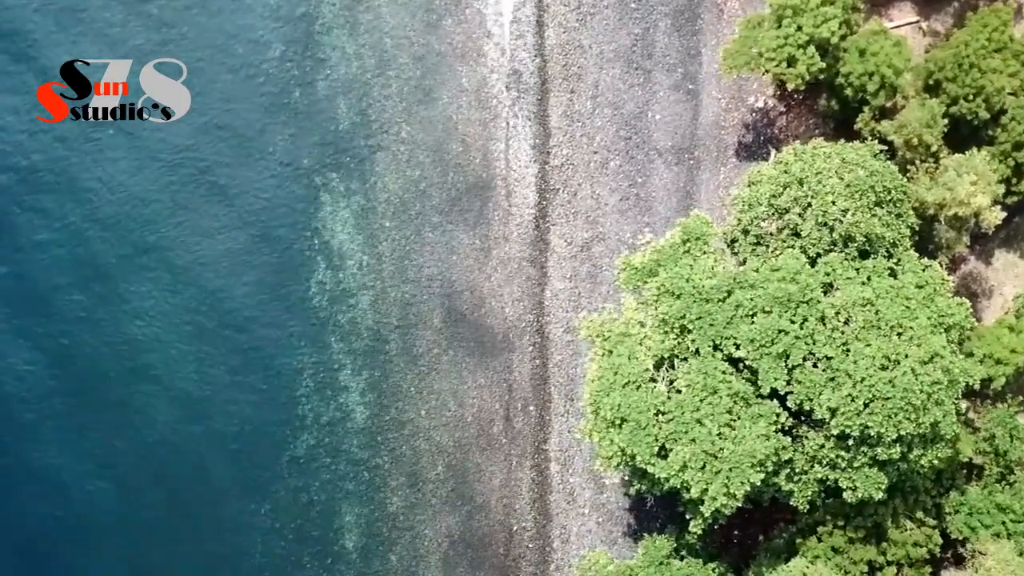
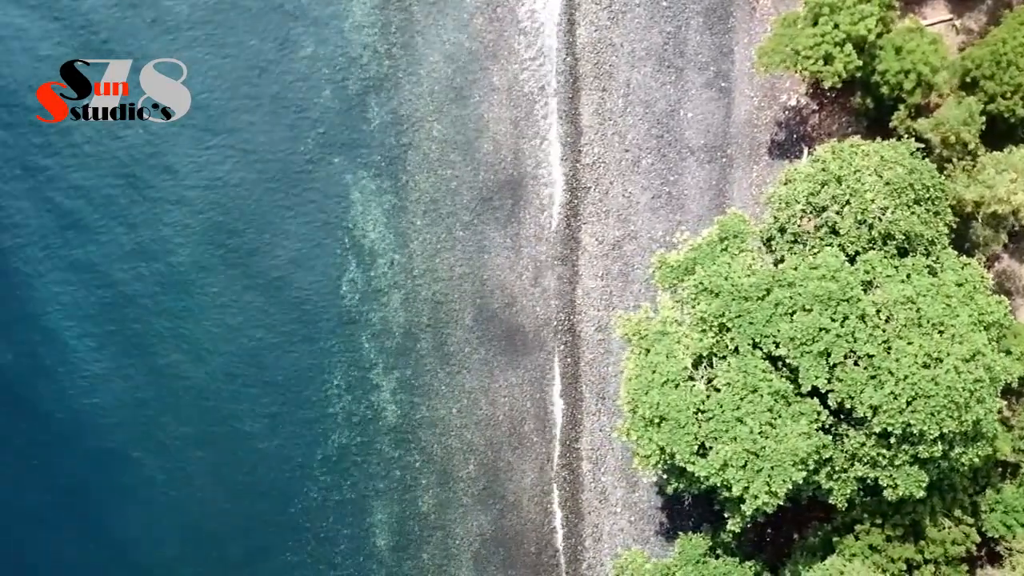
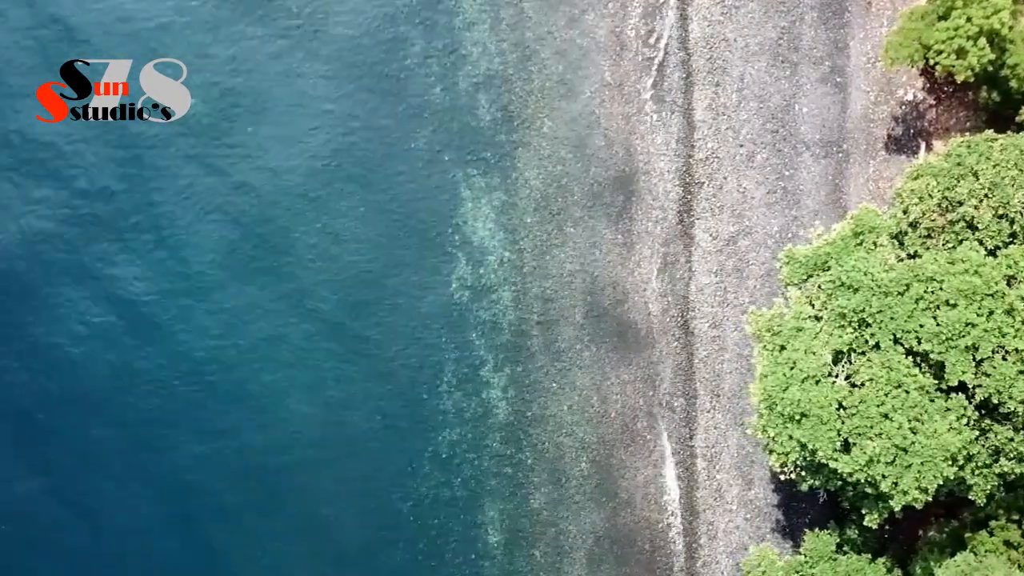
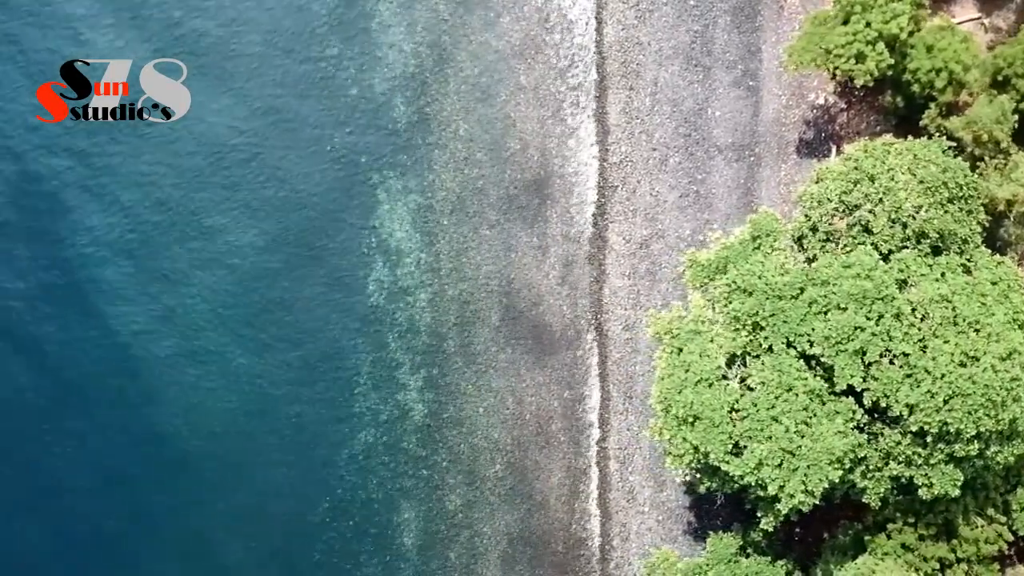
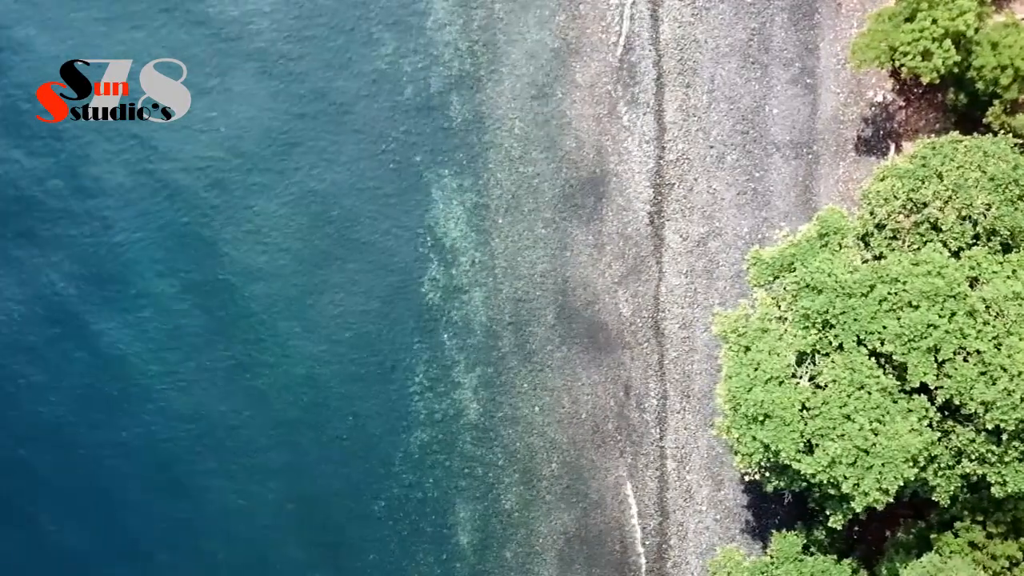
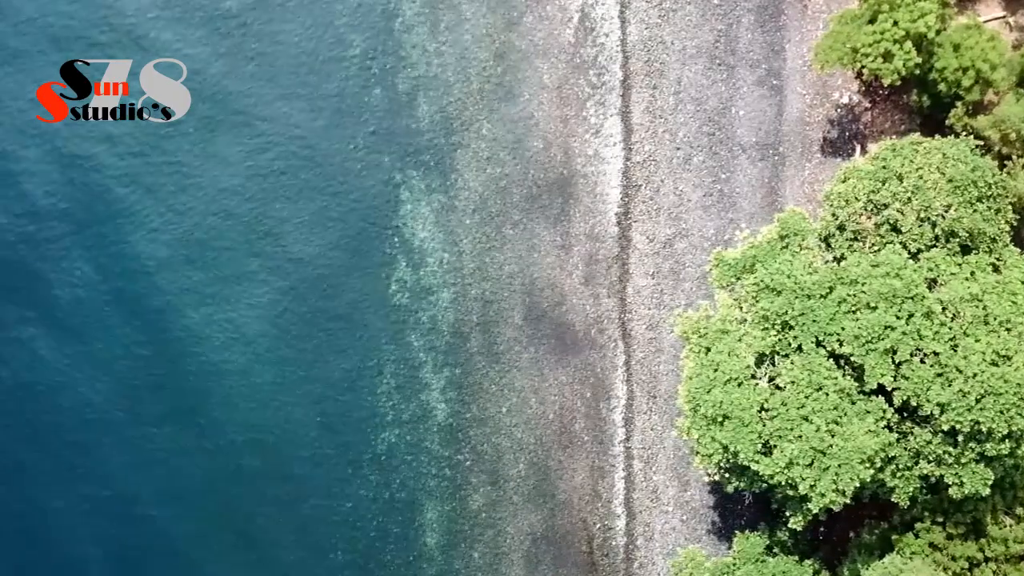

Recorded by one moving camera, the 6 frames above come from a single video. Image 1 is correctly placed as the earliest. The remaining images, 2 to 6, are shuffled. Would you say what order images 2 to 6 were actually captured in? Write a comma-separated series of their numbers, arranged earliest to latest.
2, 4, 6, 5, 3
